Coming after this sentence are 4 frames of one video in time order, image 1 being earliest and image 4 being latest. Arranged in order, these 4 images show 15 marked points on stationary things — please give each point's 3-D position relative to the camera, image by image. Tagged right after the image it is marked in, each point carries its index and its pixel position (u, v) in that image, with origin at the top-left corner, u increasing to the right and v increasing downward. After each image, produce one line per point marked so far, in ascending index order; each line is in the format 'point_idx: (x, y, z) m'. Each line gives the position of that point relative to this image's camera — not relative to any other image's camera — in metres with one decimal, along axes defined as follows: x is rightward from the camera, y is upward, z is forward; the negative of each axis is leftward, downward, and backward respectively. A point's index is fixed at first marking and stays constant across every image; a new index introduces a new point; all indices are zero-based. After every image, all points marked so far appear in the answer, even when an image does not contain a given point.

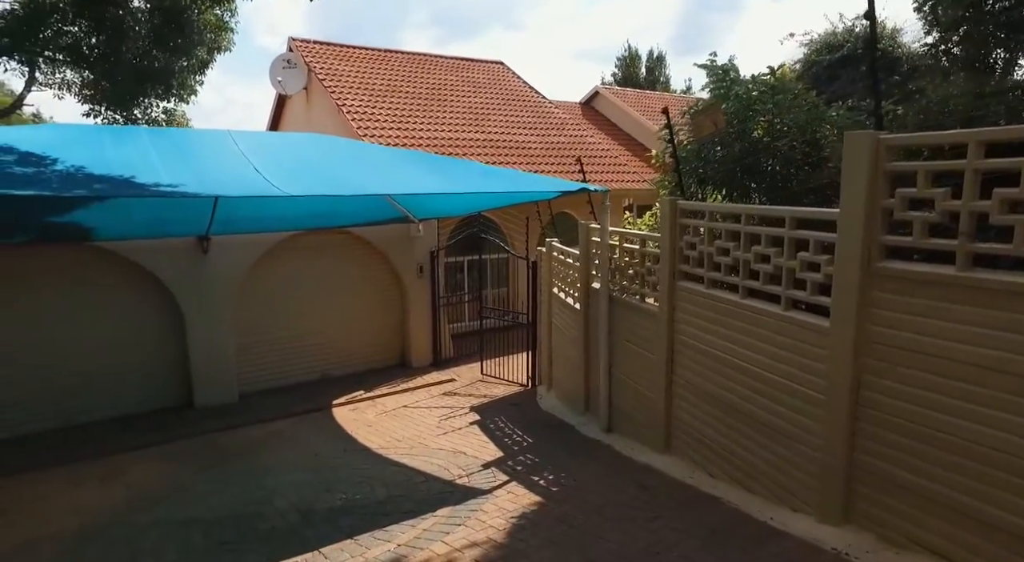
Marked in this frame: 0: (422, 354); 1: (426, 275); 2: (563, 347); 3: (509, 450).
0: (-1.6, -1.3, +11.1) m
1: (-1.5, +0.1, +11.0) m
2: (+0.7, -0.9, +8.1) m
3: (0.0, -1.7, +6.4) m
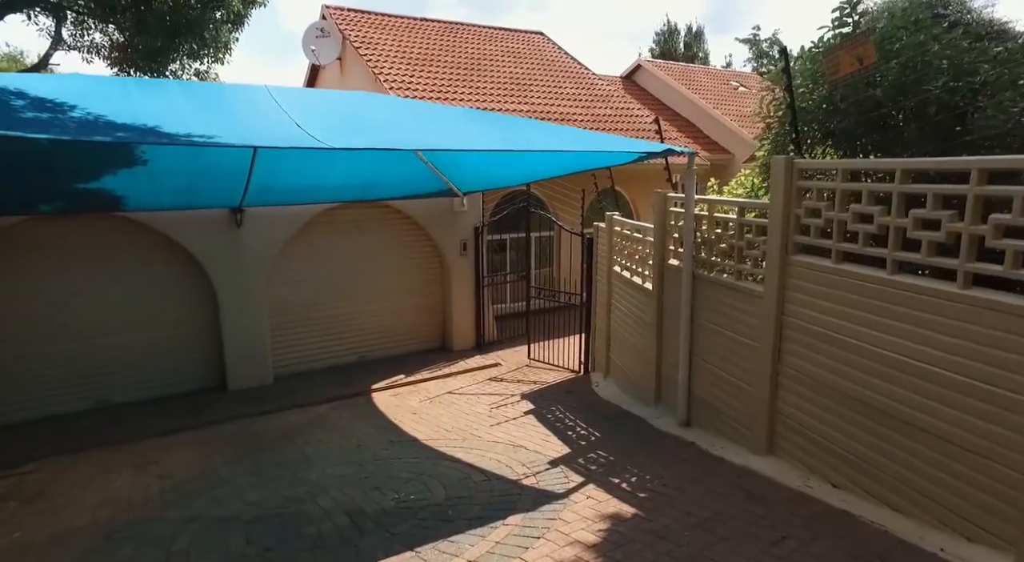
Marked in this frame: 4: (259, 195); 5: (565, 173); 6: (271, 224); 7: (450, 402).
0: (-0.8, -0.9, +10.4) m
1: (-0.7, +0.5, +10.3) m
2: (+1.4, -0.6, +7.4) m
3: (+0.6, -1.5, +5.7) m
4: (-3.2, +1.1, +7.8) m
5: (+0.7, +1.3, +7.5) m
6: (-3.3, +0.8, +8.4) m
7: (-0.8, -1.5, +8.0) m
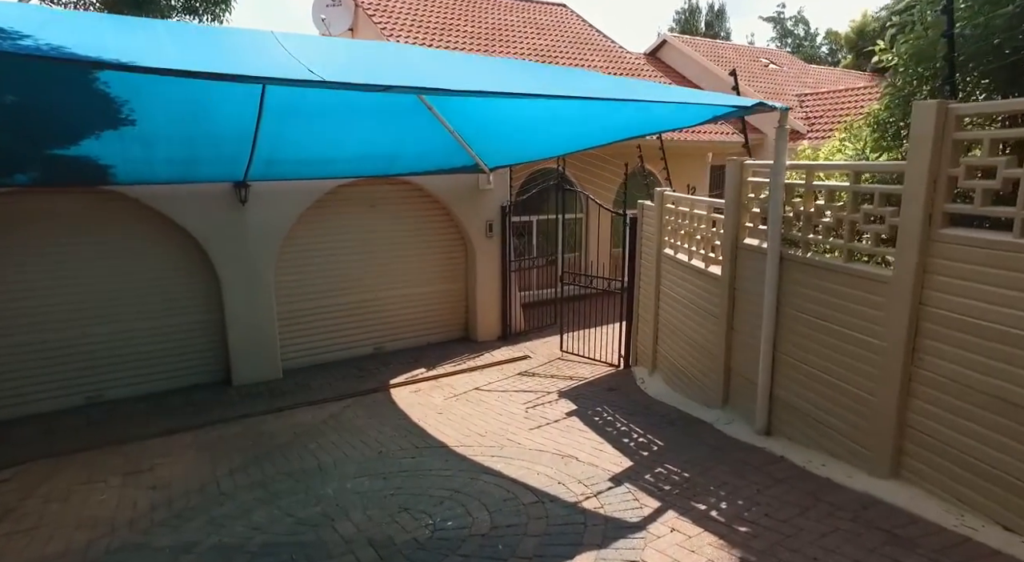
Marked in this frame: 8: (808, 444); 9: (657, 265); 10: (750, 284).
0: (-0.3, -0.7, +9.6) m
1: (-0.2, +0.7, +9.4) m
2: (+1.8, -0.4, +6.5) m
3: (+1.0, -1.4, +4.9) m
4: (-2.7, +1.3, +6.9) m
5: (+1.1, +1.5, +6.6) m
6: (-2.8, +1.0, +7.6) m
7: (-0.4, -1.4, +7.2) m
8: (+2.1, -1.2, +4.4) m
9: (+1.7, +0.2, +7.2) m
10: (+1.9, 0.0, +5.1) m
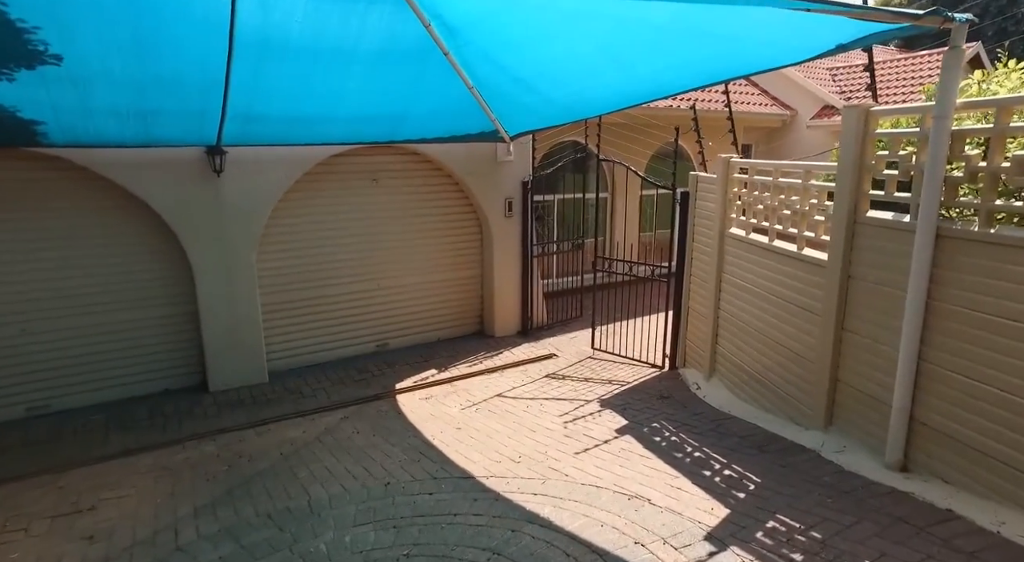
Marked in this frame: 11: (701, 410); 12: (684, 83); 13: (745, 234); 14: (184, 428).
0: (0.0, -0.5, +8.4) m
1: (+0.1, +0.9, +8.2) m
2: (+2.1, -0.3, +5.2) m
3: (+1.3, -1.3, +3.7) m
4: (-2.4, +1.4, +5.6) m
5: (+1.4, +1.6, +5.3) m
6: (-2.5, +1.1, +6.3) m
7: (-0.1, -1.2, +6.0) m
8: (+2.4, -1.1, +3.2) m
9: (+2.0, +0.3, +5.9) m
10: (+2.2, +0.1, +3.8) m
11: (+1.7, -1.1, +5.5) m
12: (+1.4, +1.6, +5.3) m
13: (+2.0, +0.4, +5.5) m
14: (-3.0, -1.3, +5.6) m
